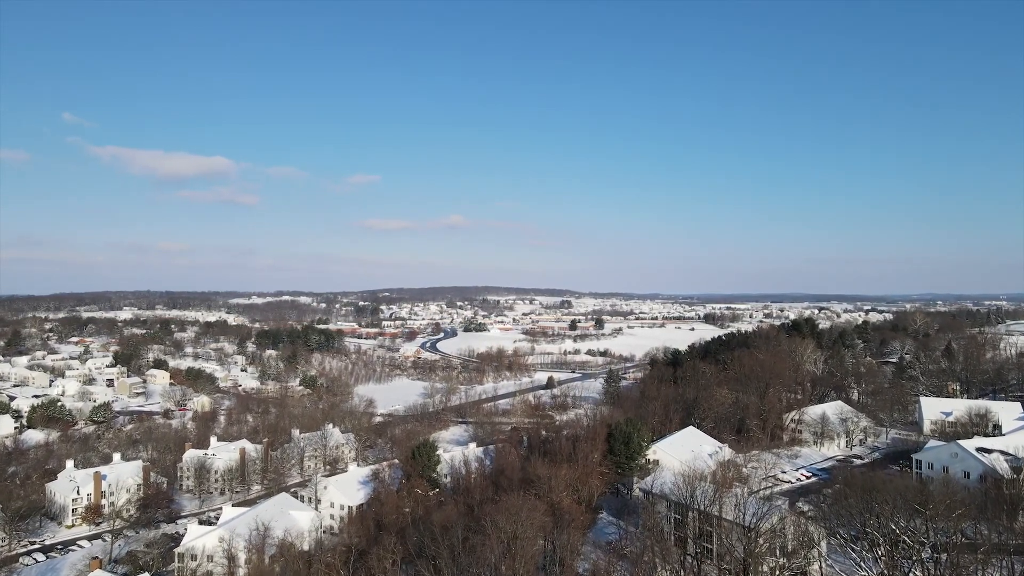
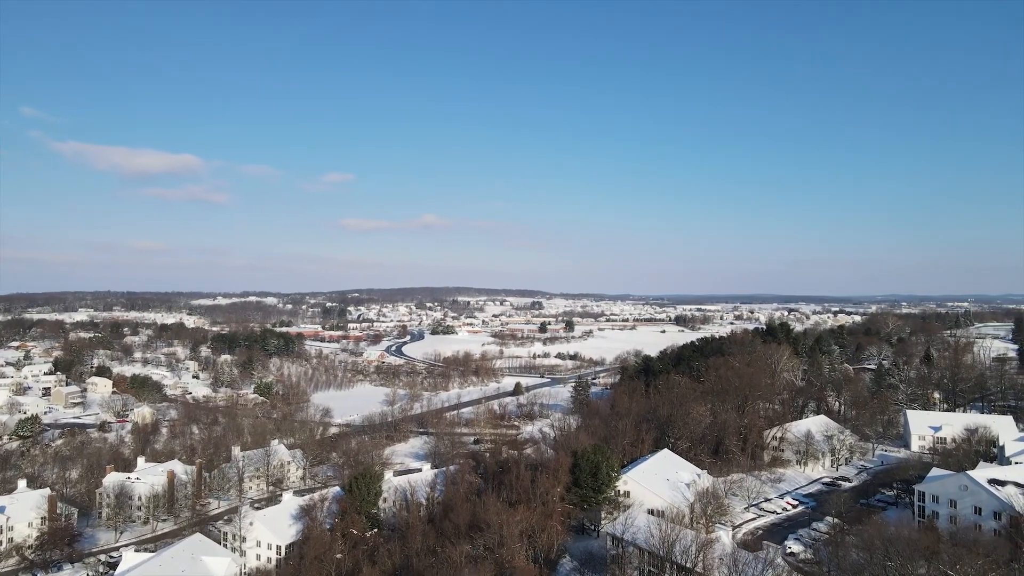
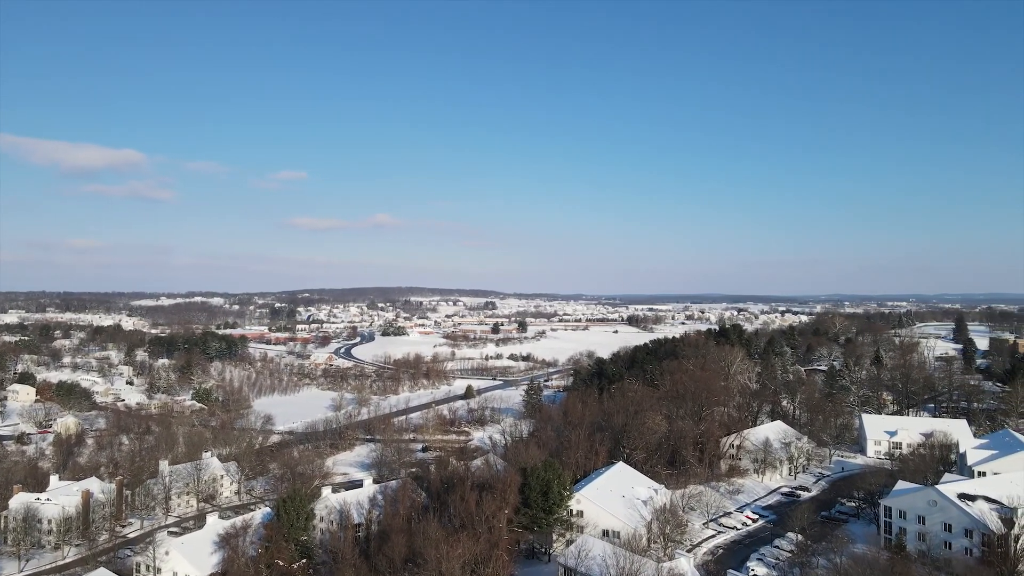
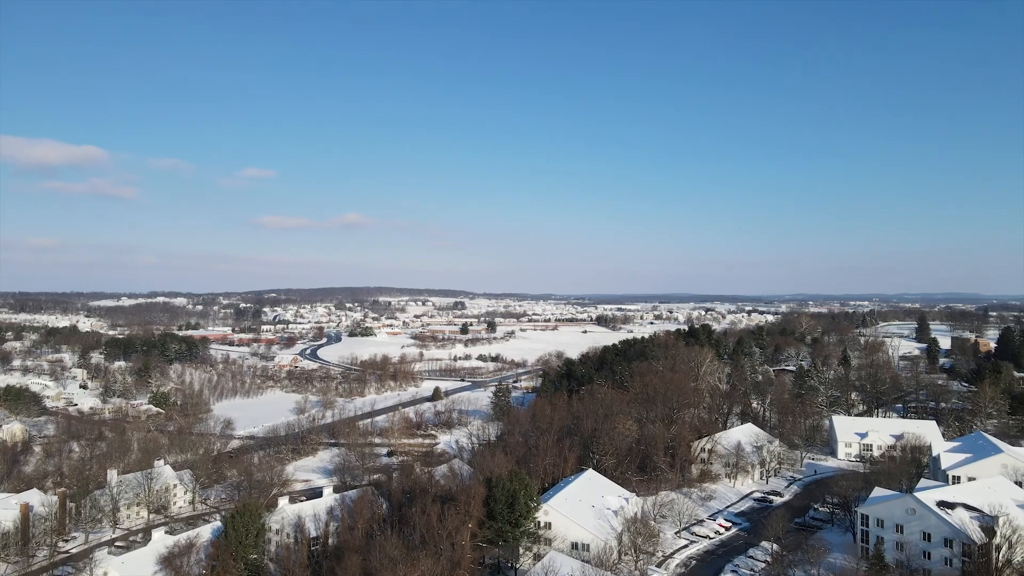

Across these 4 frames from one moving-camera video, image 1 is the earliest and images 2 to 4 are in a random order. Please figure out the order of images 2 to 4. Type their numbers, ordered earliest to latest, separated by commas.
2, 3, 4
